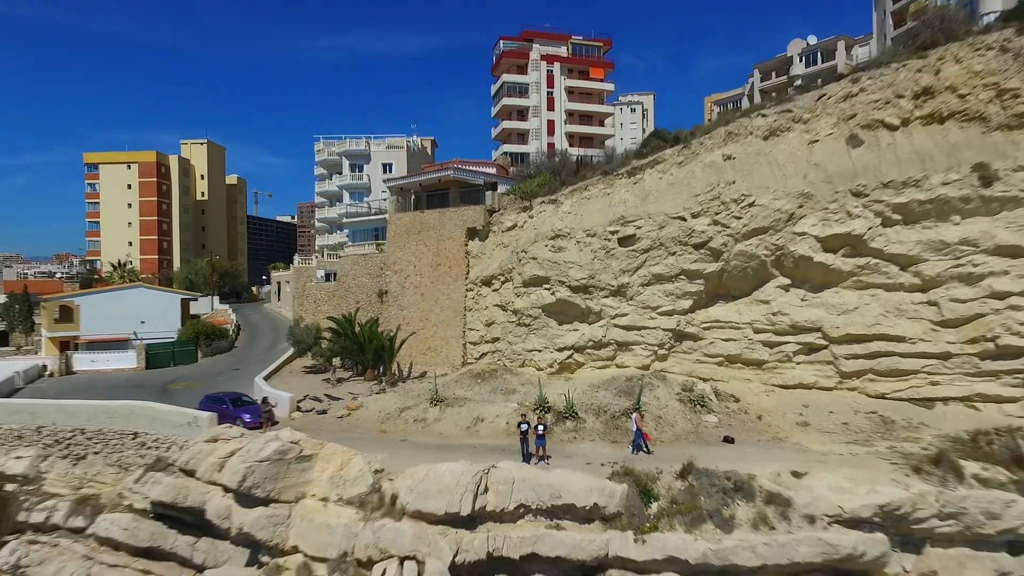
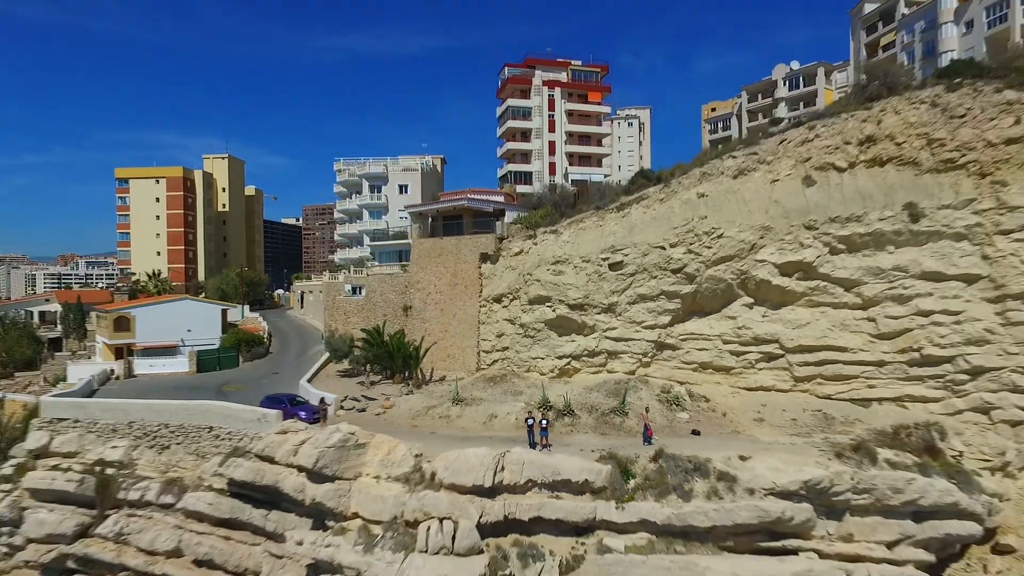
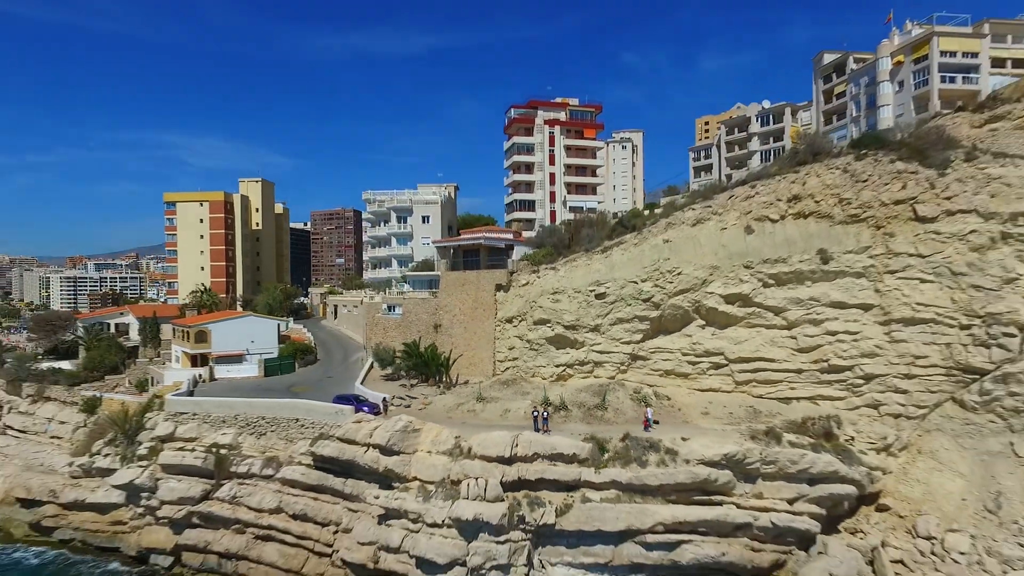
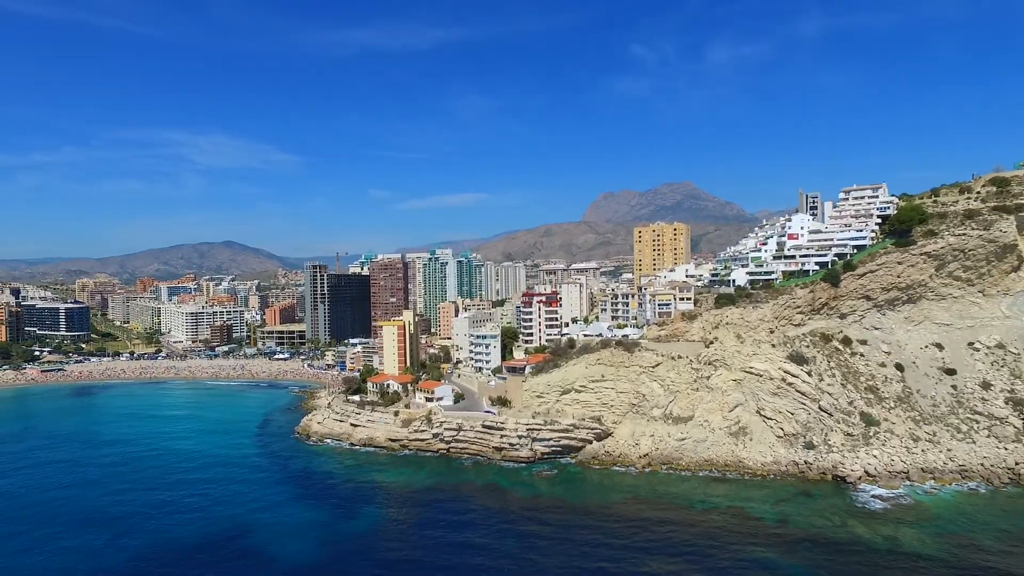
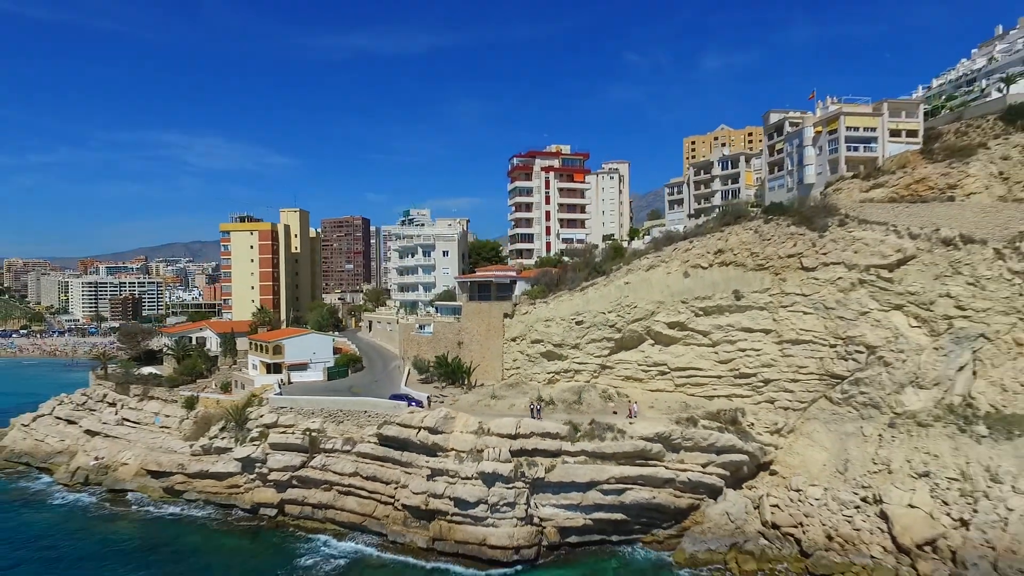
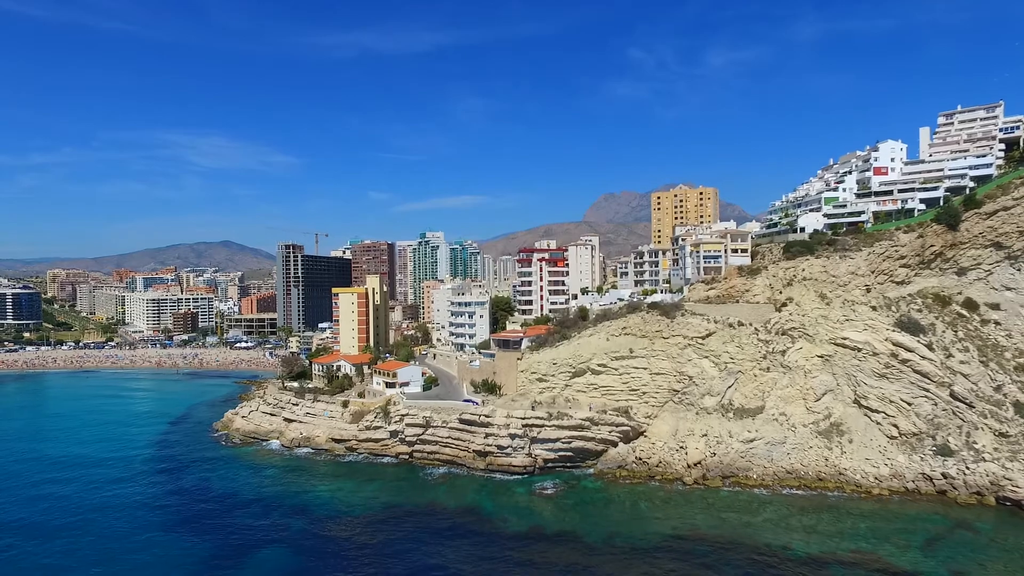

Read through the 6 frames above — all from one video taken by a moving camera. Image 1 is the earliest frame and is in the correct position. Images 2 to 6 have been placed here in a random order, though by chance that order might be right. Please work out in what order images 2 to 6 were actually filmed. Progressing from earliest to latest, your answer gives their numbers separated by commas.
2, 3, 5, 6, 4
